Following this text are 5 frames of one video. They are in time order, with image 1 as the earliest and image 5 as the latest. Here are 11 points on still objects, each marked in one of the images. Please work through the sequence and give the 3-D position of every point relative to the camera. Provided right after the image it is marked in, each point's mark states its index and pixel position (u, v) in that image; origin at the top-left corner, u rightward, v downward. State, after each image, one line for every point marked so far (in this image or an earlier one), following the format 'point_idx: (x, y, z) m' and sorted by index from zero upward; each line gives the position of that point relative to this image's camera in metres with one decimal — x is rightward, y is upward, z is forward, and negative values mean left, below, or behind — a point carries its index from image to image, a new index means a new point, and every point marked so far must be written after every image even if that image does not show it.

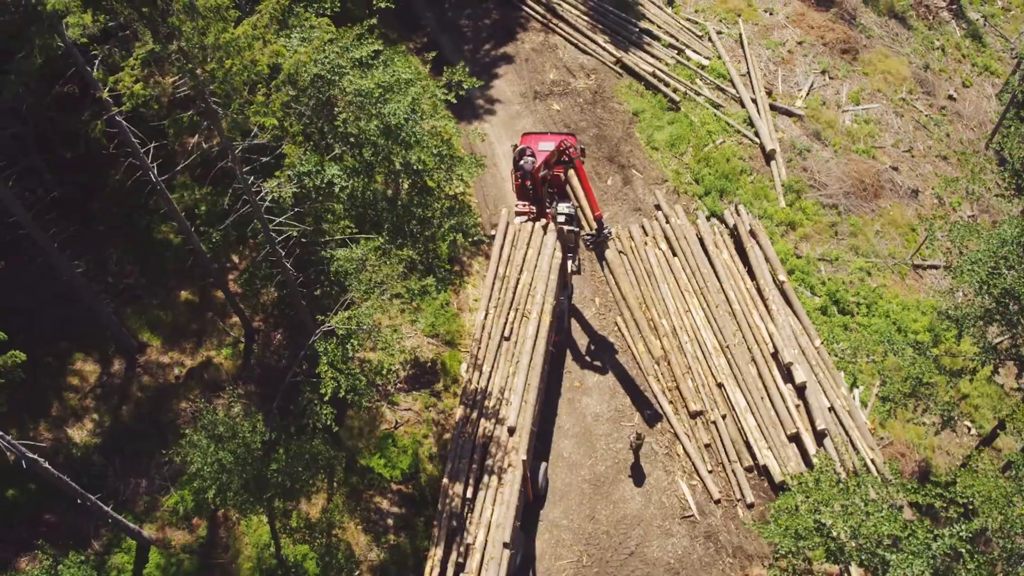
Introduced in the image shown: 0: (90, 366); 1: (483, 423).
0: (-11.5, -2.2, +19.5) m
1: (-0.7, -3.5, +18.8) m
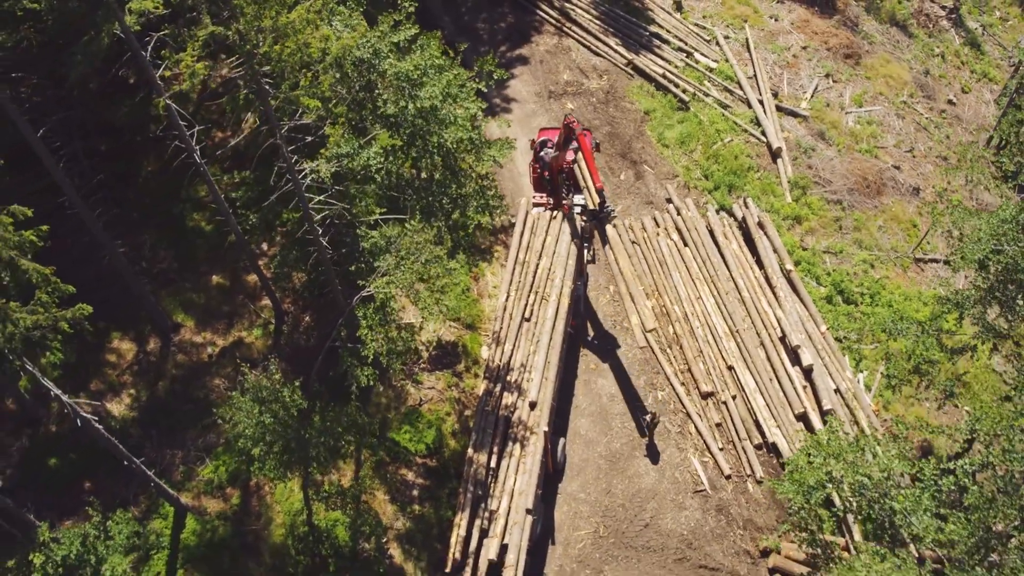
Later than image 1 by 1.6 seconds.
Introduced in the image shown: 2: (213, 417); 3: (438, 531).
0: (-10.9, -1.6, +20.3) m
1: (-0.2, -3.0, +19.6) m
2: (-8.1, -3.5, +19.5) m
3: (-2.0, -6.5, +19.0) m
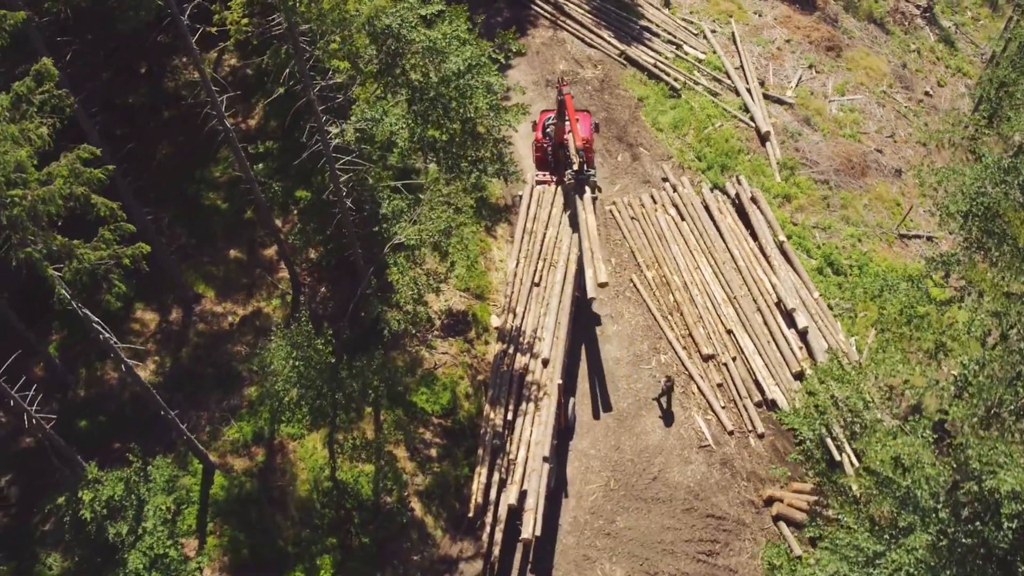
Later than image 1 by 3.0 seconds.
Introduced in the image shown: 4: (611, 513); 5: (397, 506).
0: (-10.6, -0.8, +21.0) m
1: (+0.2, -2.0, +20.5) m
2: (-7.8, -2.6, +20.2) m
3: (-1.5, -5.5, +19.8) m
4: (+2.7, -6.3, +20.0) m
5: (-3.0, -5.7, +18.9) m
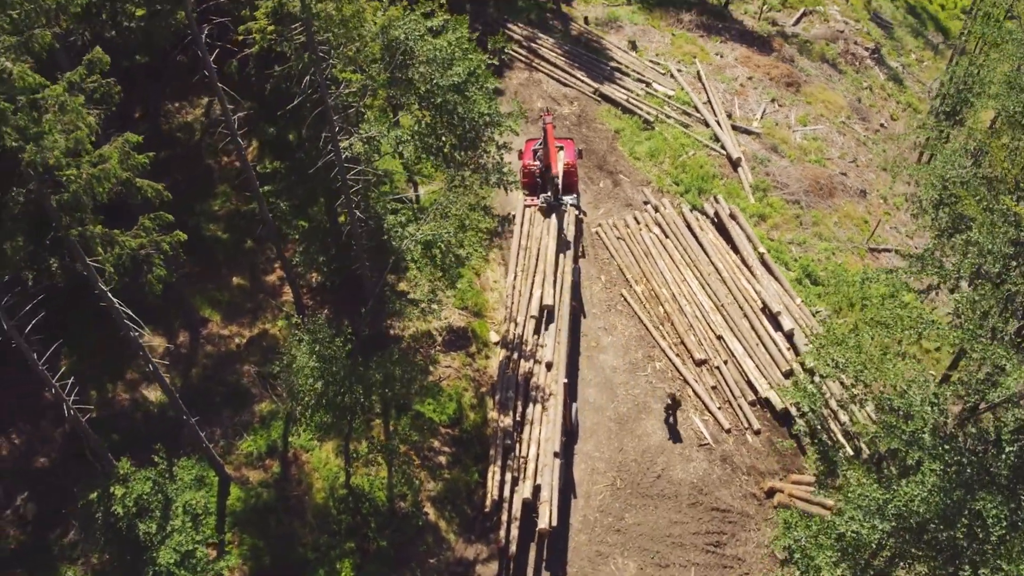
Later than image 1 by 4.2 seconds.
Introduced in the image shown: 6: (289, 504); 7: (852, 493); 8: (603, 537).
0: (-10.5, -1.5, +21.4) m
1: (+0.3, -2.2, +21.2) m
2: (-7.6, -3.2, +20.5) m
3: (-1.2, -5.7, +20.1) m
4: (+3.0, -6.3, +20.4) m
5: (-2.7, -5.9, +19.2) m
6: (-5.8, -5.6, +18.7) m
7: (+7.2, -4.6, +15.3) m
8: (+2.5, -6.9, +19.9) m
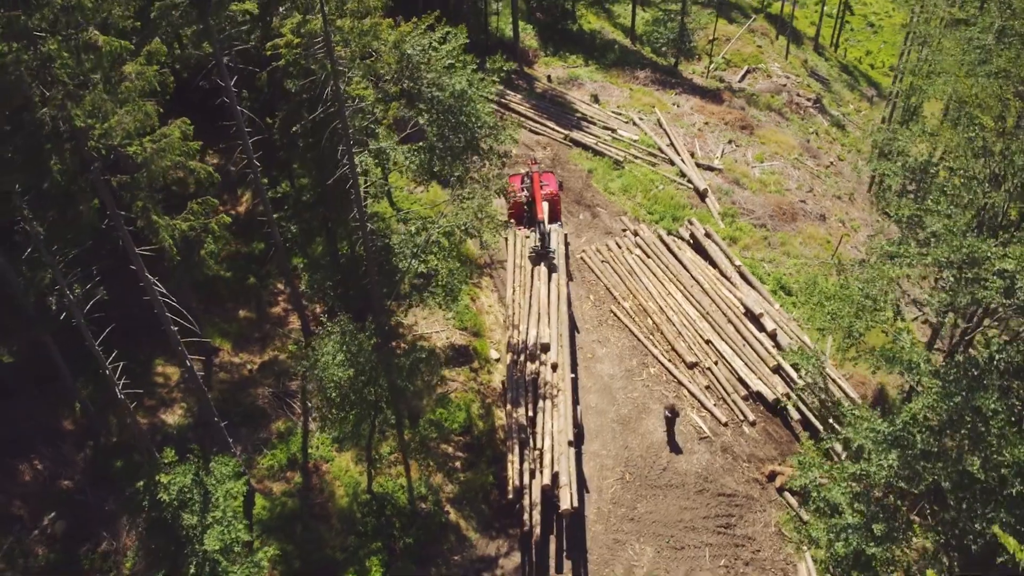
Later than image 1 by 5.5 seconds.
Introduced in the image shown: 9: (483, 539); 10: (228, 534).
0: (-10.4, -2.4, +22.0) m
1: (+0.5, -2.5, +22.3) m
2: (-7.3, -3.8, +21.1) m
3: (-0.8, -5.9, +20.7) m
4: (+3.5, -6.3, +21.2) m
5: (-2.2, -6.1, +19.7) m
6: (-5.3, -5.9, +19.1) m
7: (+7.7, -3.7, +16.5) m
8: (+3.0, -6.8, +20.6) m
9: (-0.8, -6.9, +19.7) m
10: (-5.9, -5.1, +15.0) m
